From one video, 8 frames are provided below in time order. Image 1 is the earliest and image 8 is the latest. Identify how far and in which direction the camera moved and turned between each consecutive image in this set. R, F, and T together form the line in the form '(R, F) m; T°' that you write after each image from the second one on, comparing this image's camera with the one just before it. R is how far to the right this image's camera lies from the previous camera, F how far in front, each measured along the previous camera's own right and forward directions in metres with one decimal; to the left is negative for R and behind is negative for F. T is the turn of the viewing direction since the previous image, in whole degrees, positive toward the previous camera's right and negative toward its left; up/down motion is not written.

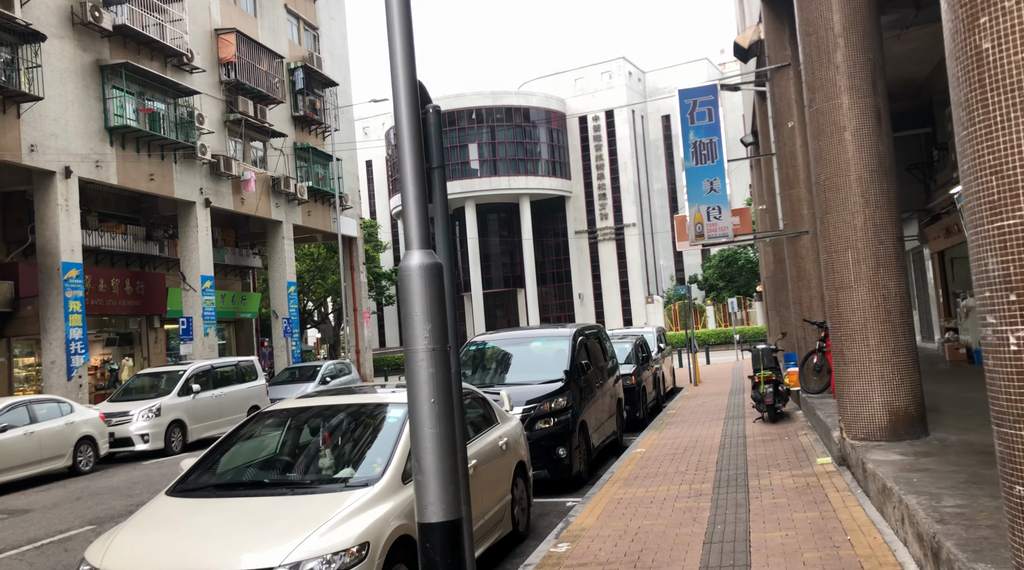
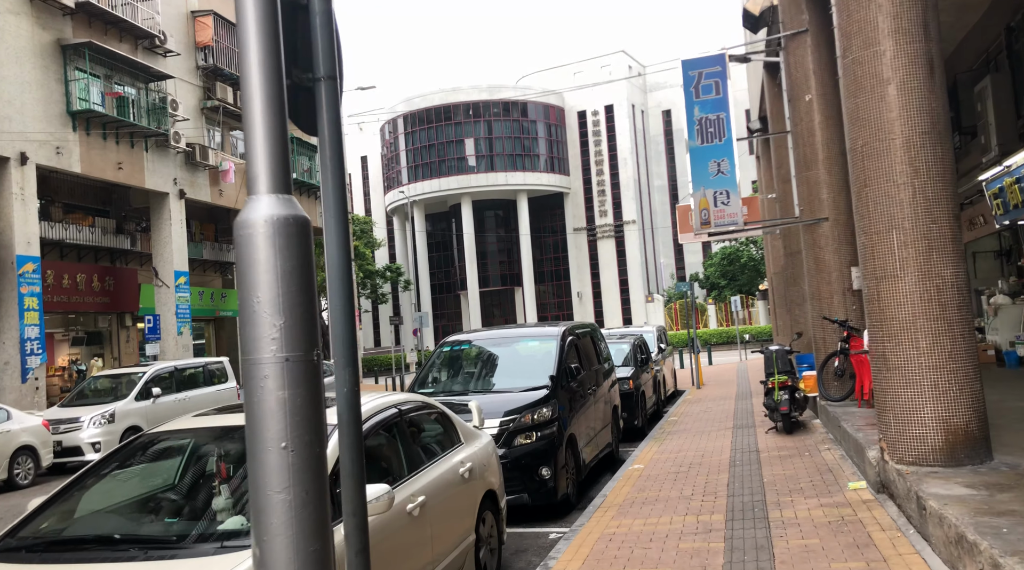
(+0.2, +1.4) m; 0°
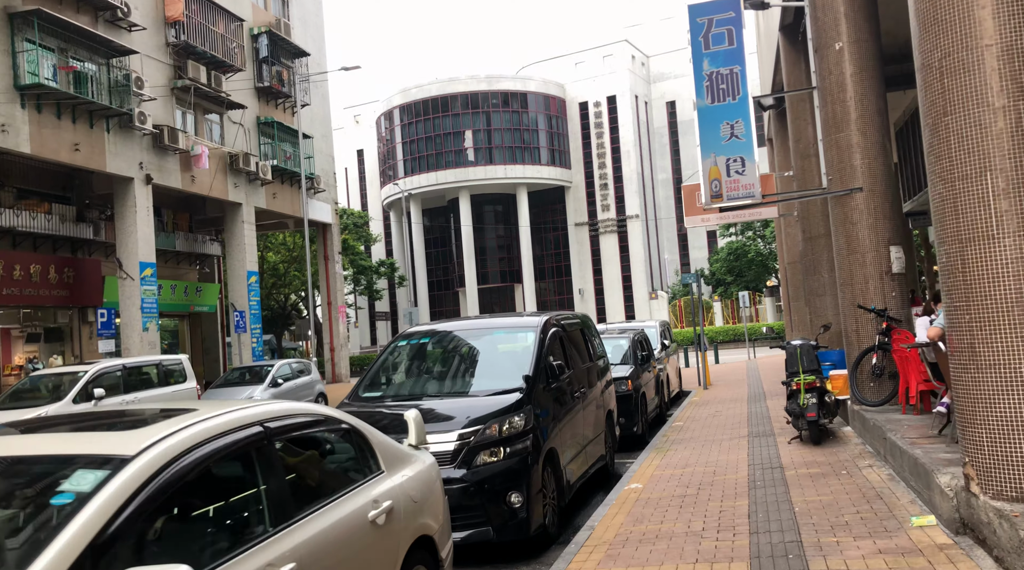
(+0.3, +1.7) m; 0°
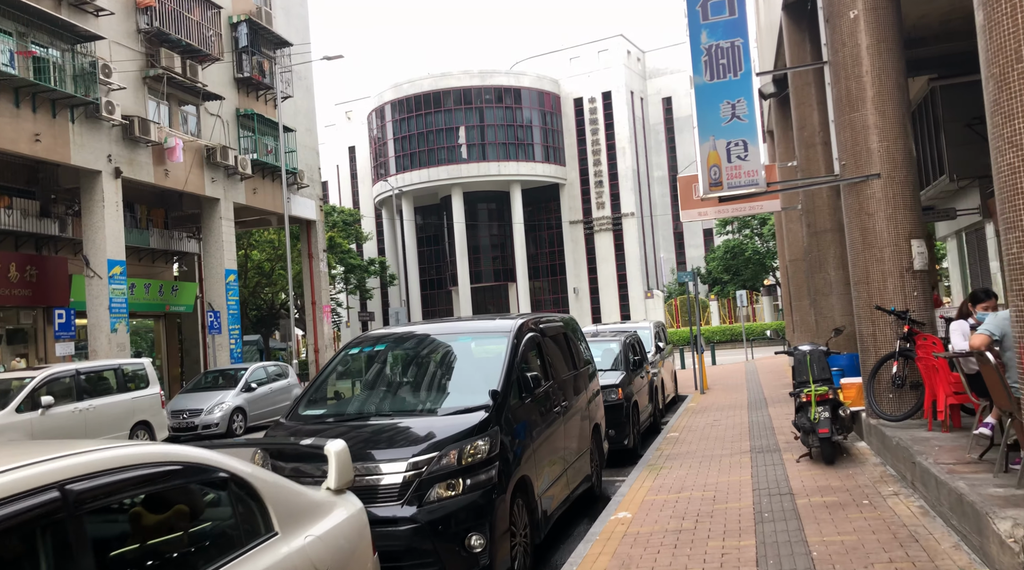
(+0.2, +1.0) m; 0°
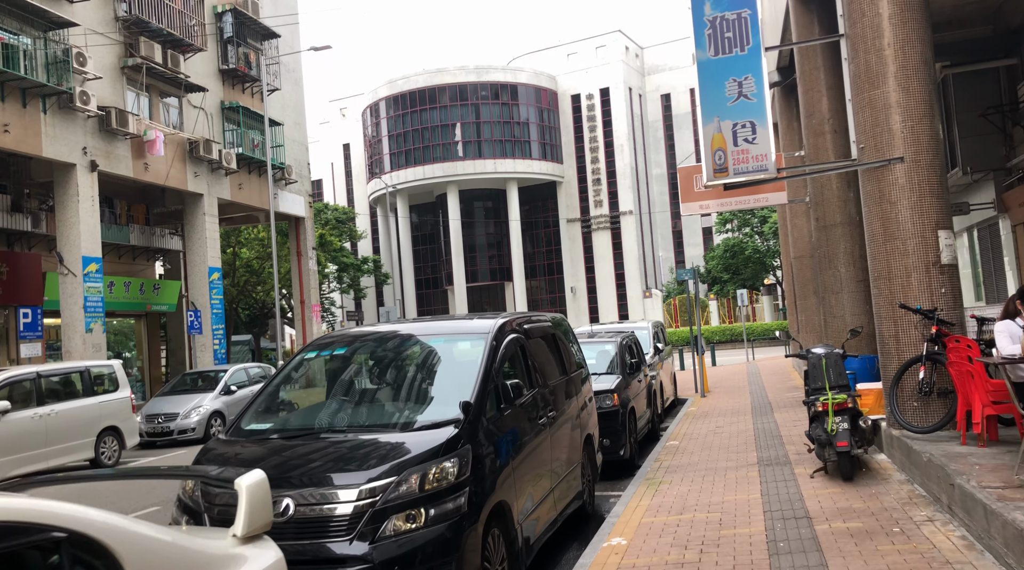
(+0.1, +0.8) m; 0°
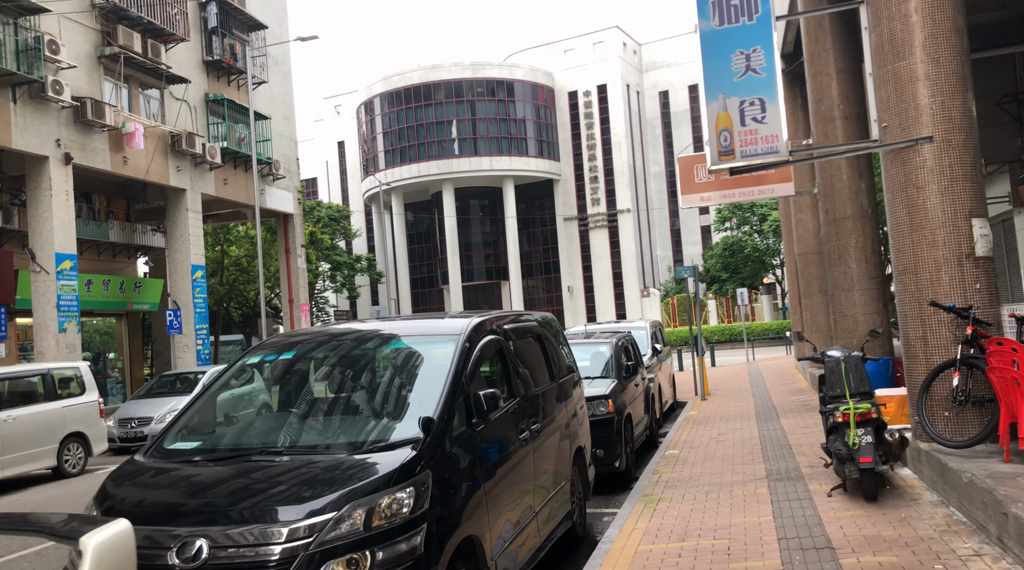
(+0.1, +0.8) m; 0°
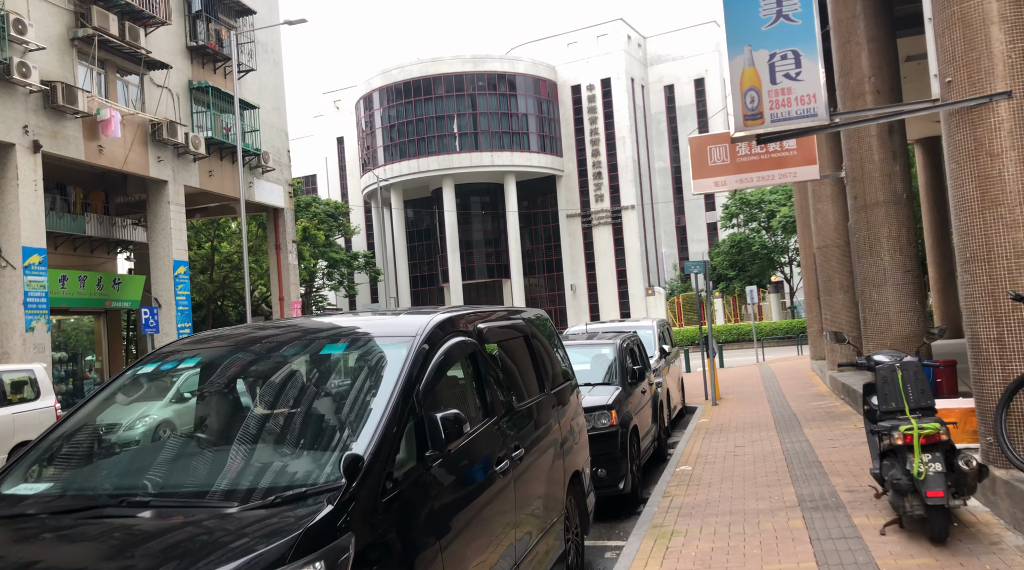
(+0.2, +1.2) m; 0°
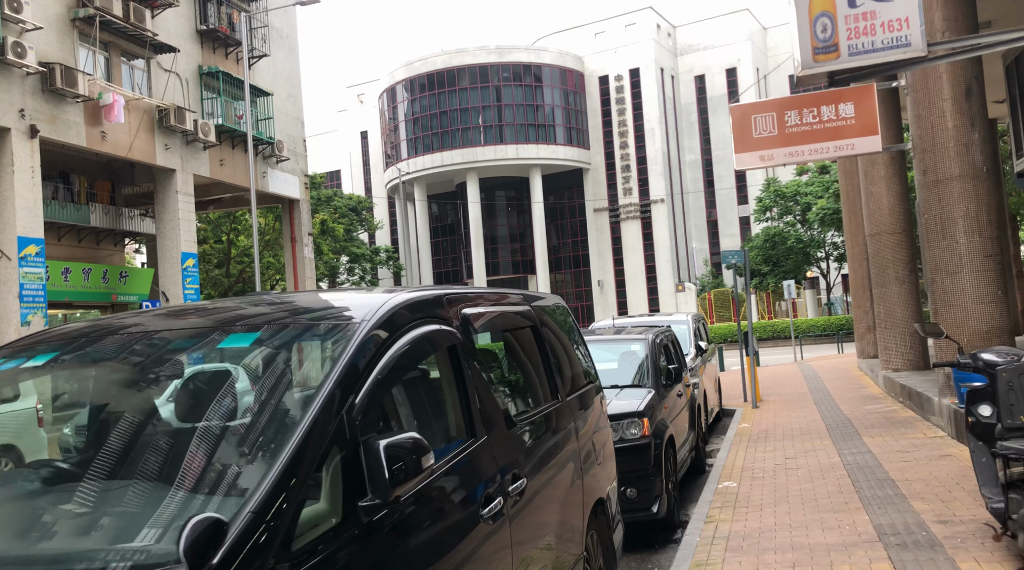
(+0.1, +1.2) m; -2°
